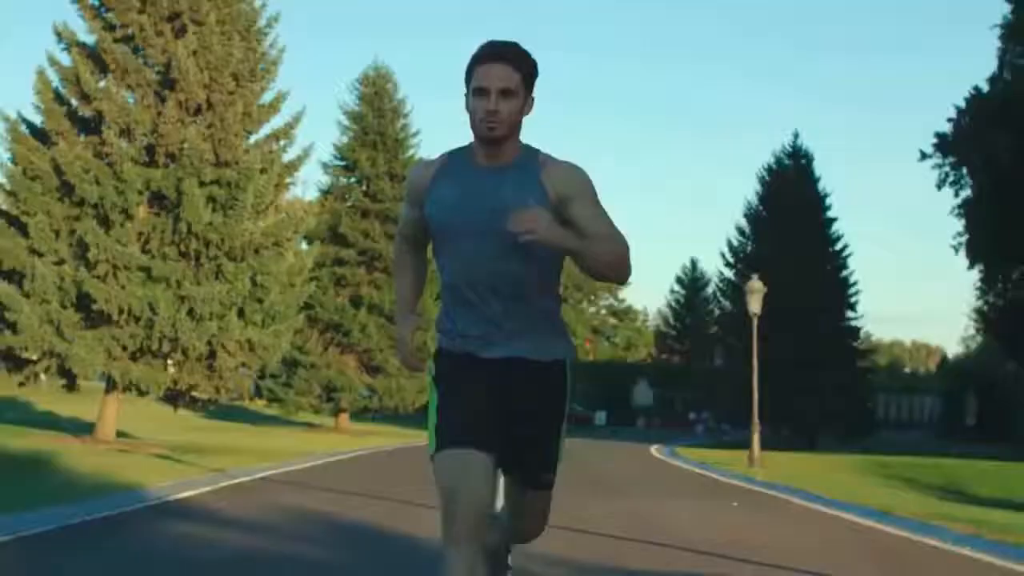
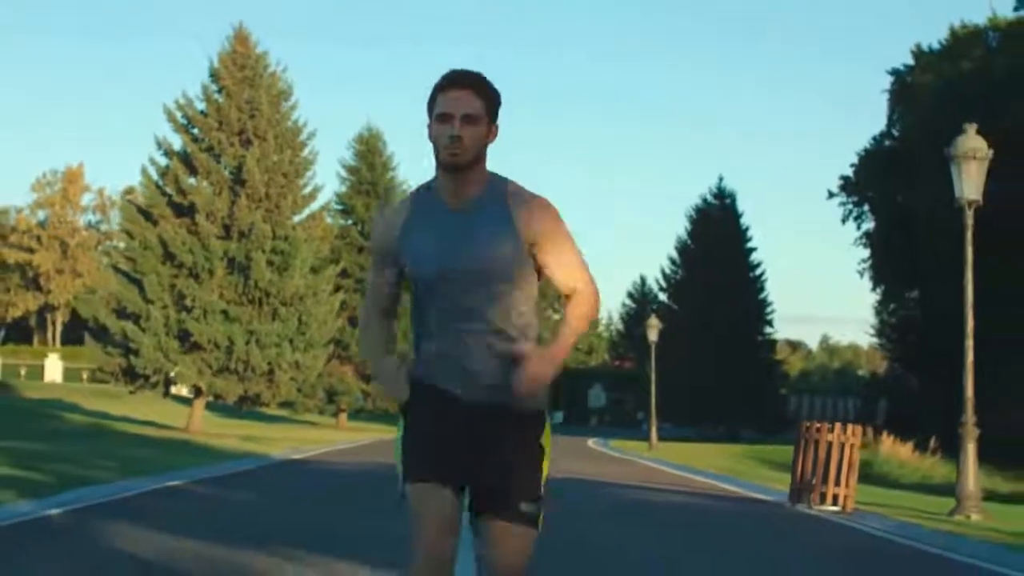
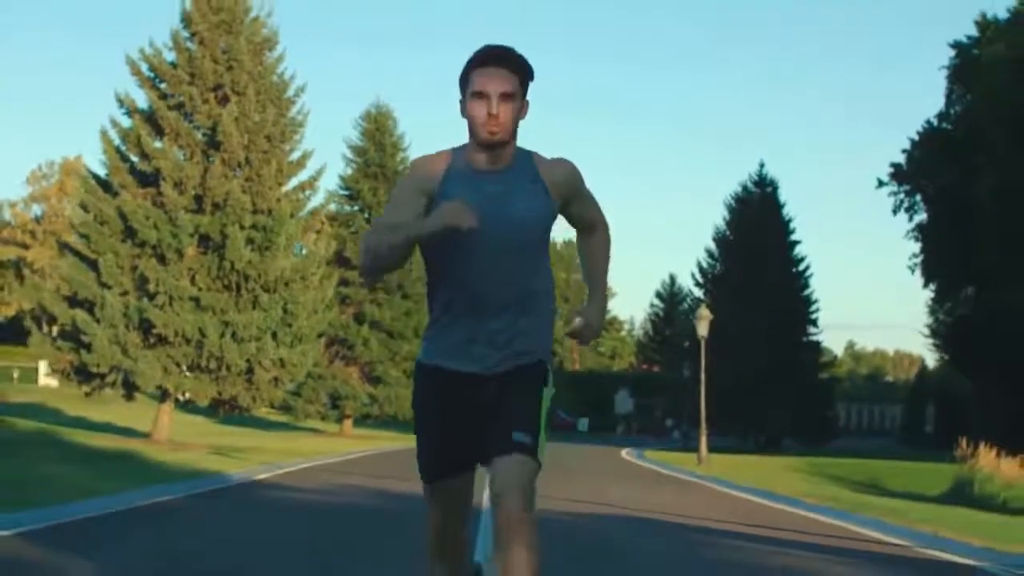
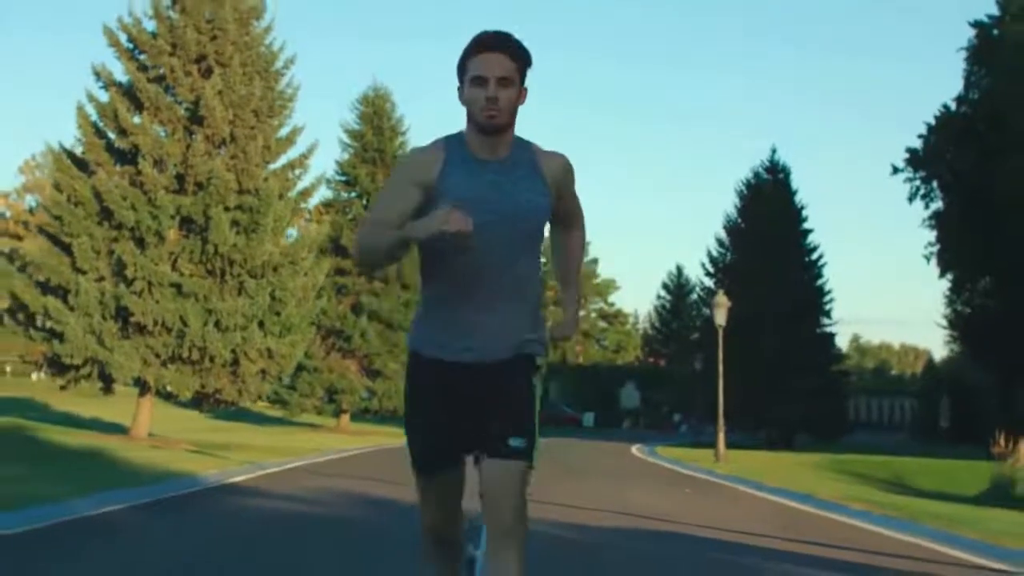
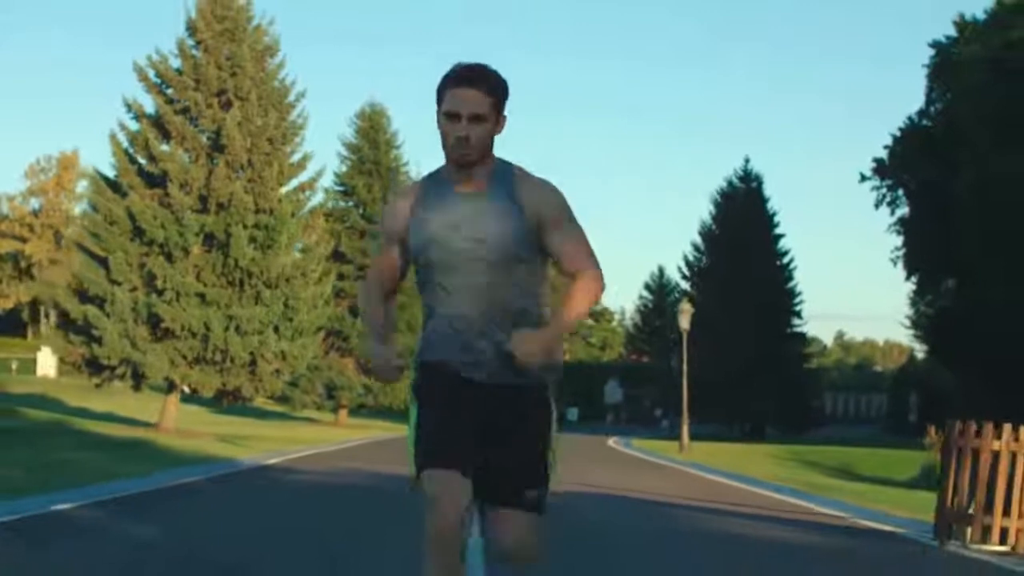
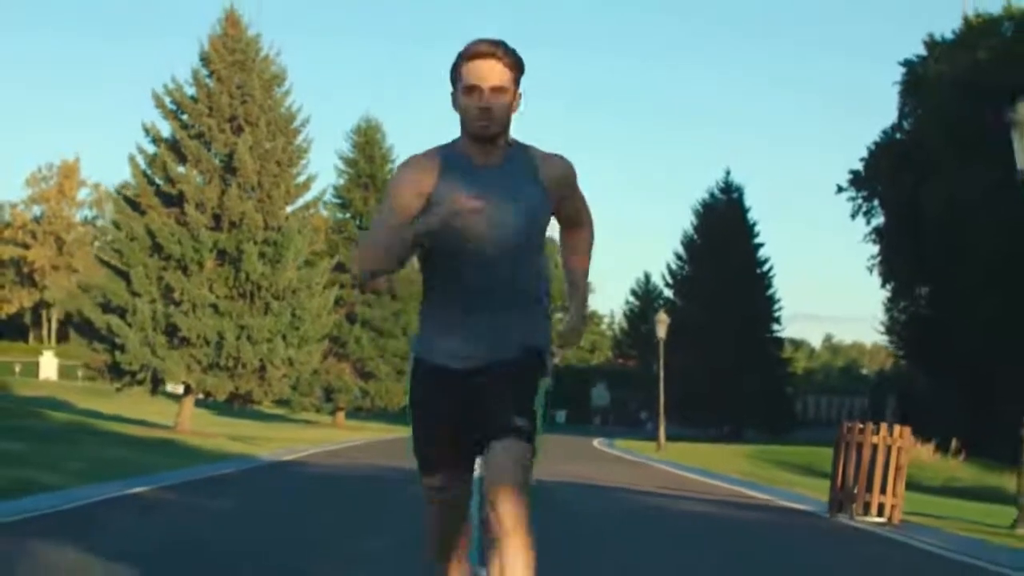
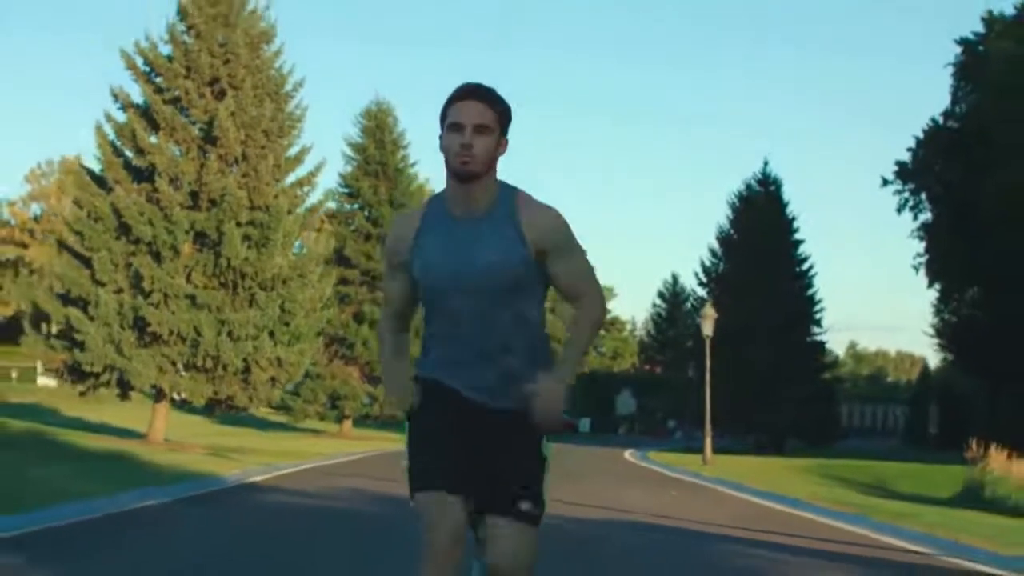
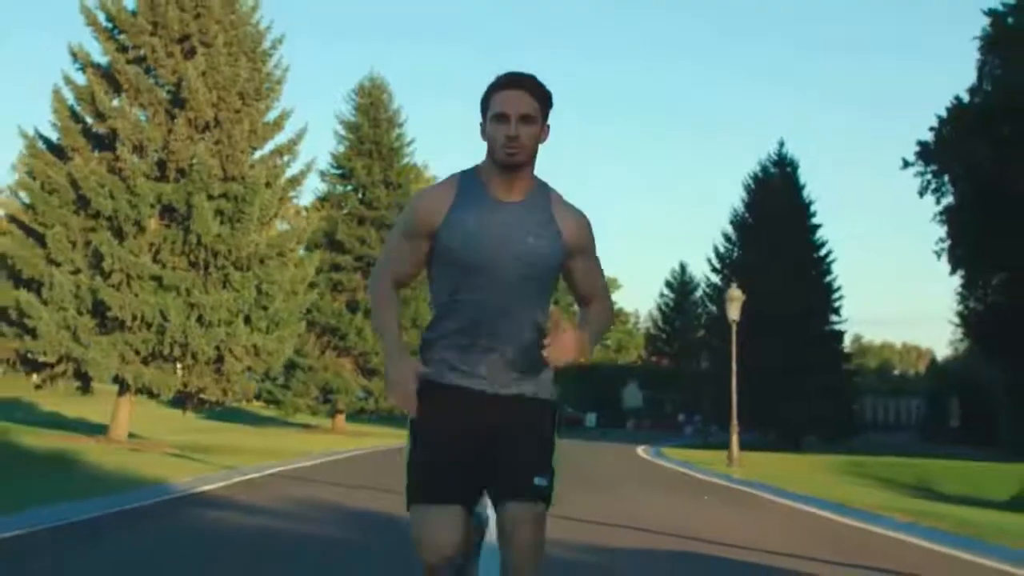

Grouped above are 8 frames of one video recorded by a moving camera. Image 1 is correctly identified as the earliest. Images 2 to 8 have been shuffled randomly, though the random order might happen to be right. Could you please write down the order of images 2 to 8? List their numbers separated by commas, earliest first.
8, 4, 7, 3, 5, 6, 2
